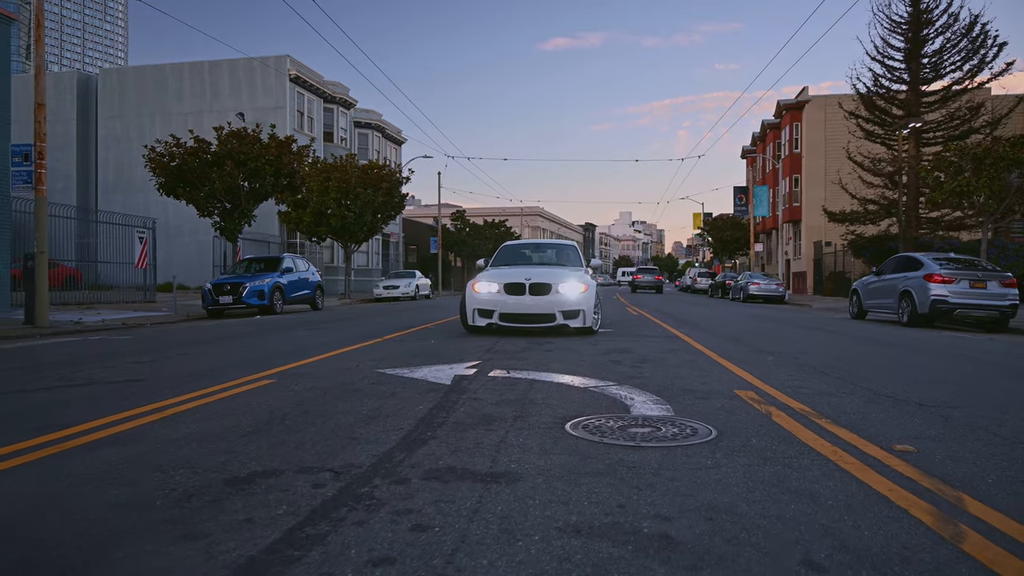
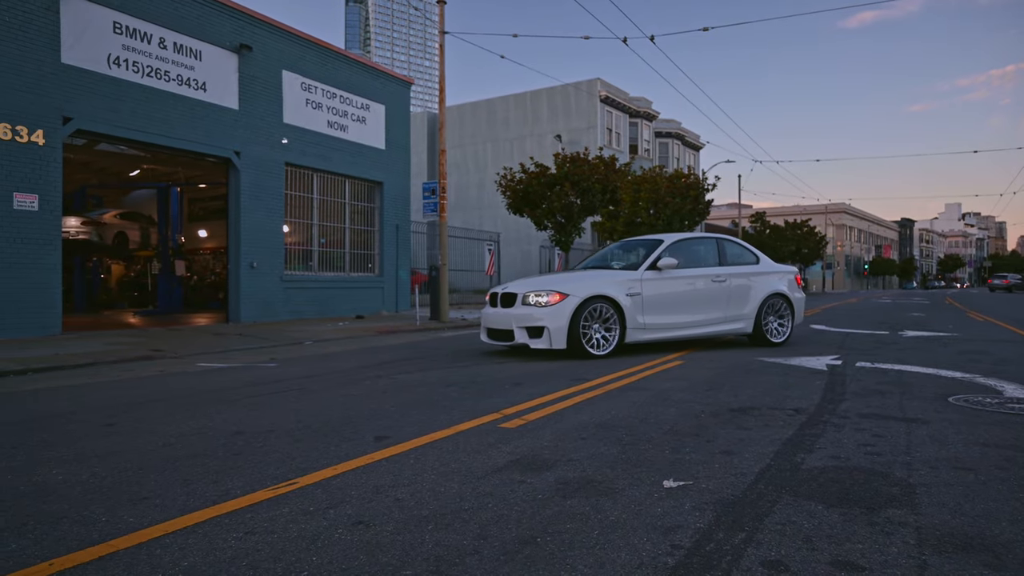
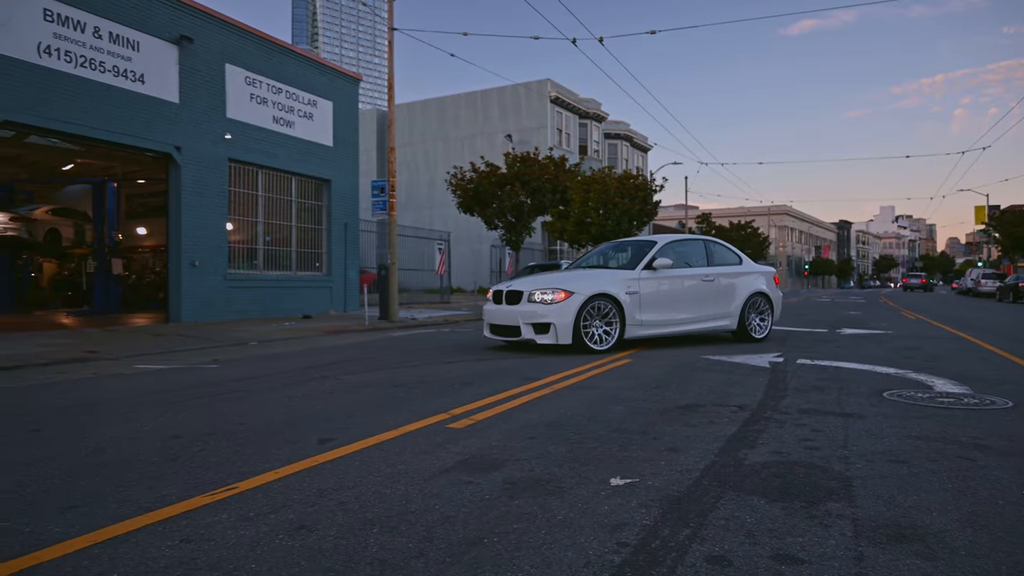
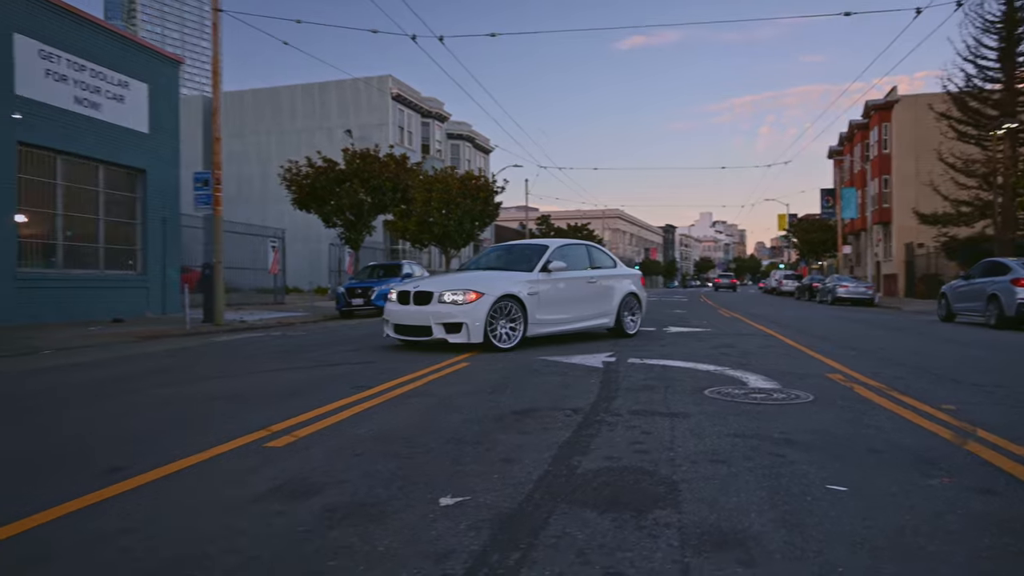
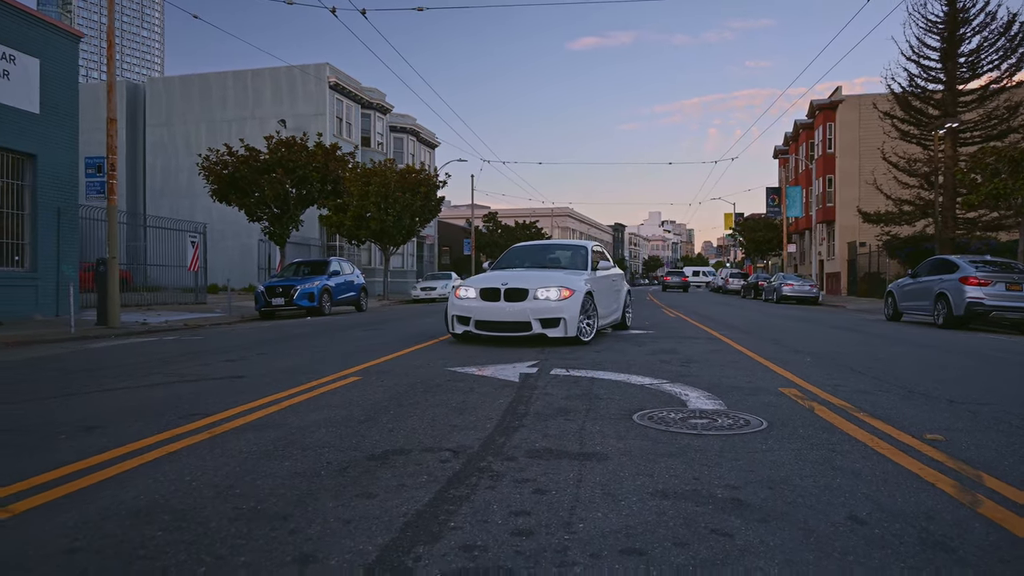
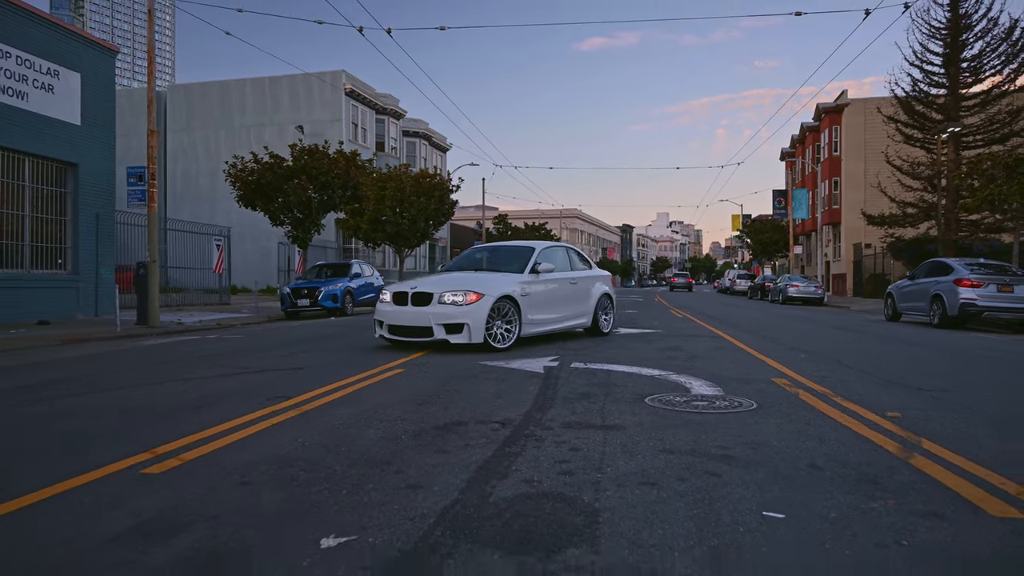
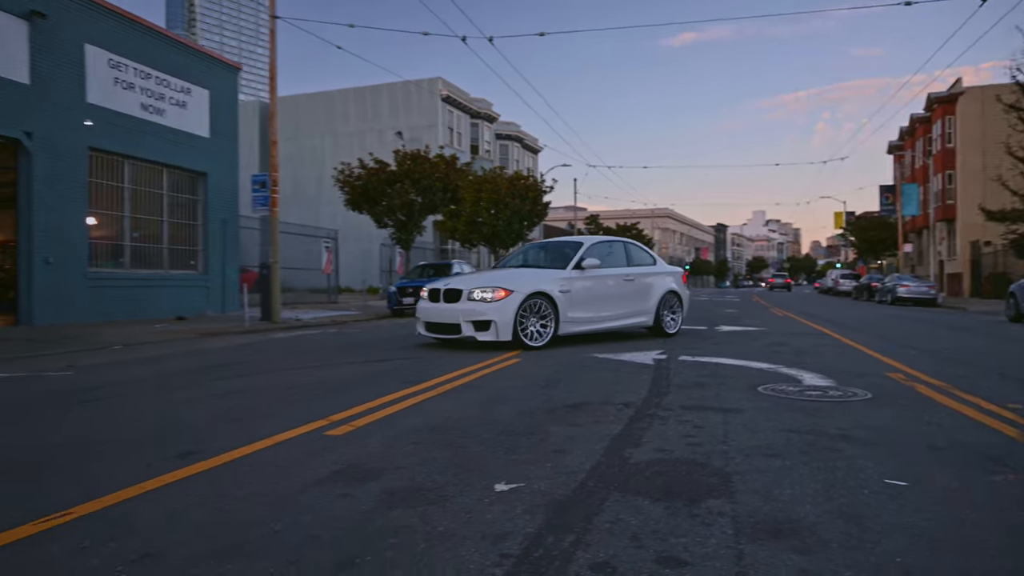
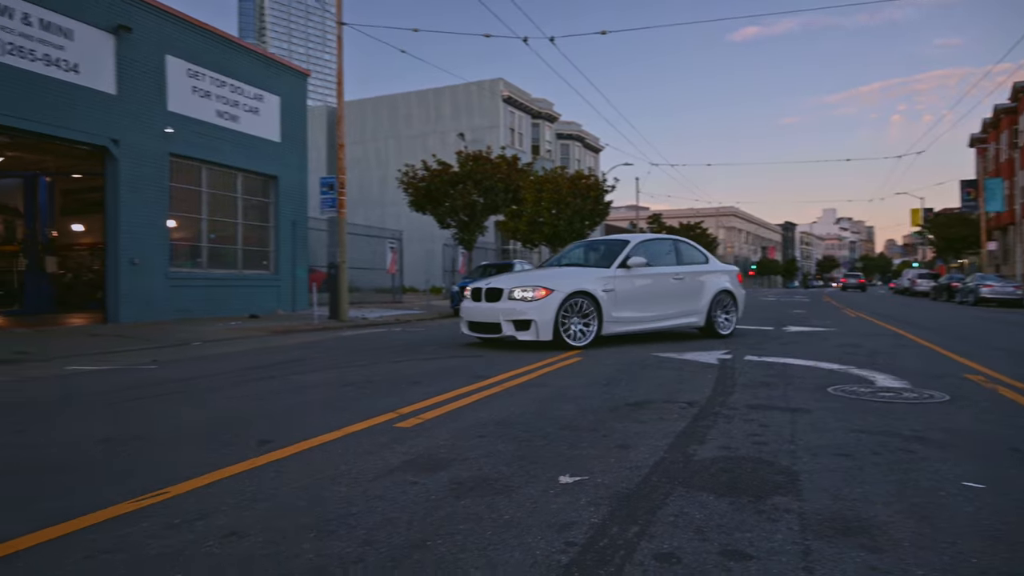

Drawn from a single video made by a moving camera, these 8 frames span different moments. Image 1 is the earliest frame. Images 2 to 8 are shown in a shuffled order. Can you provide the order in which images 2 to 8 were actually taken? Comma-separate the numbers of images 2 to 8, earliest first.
5, 6, 4, 7, 8, 3, 2
